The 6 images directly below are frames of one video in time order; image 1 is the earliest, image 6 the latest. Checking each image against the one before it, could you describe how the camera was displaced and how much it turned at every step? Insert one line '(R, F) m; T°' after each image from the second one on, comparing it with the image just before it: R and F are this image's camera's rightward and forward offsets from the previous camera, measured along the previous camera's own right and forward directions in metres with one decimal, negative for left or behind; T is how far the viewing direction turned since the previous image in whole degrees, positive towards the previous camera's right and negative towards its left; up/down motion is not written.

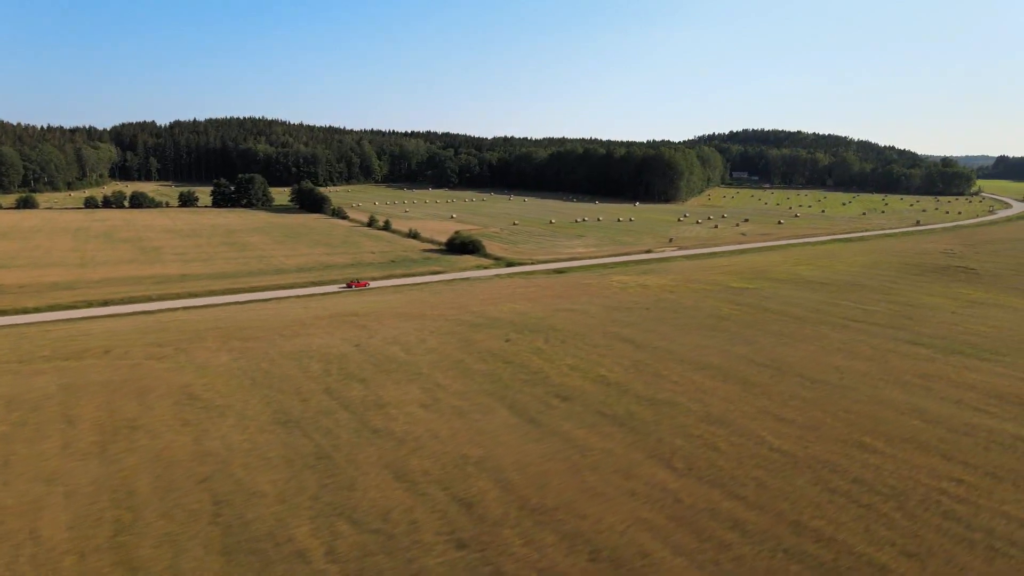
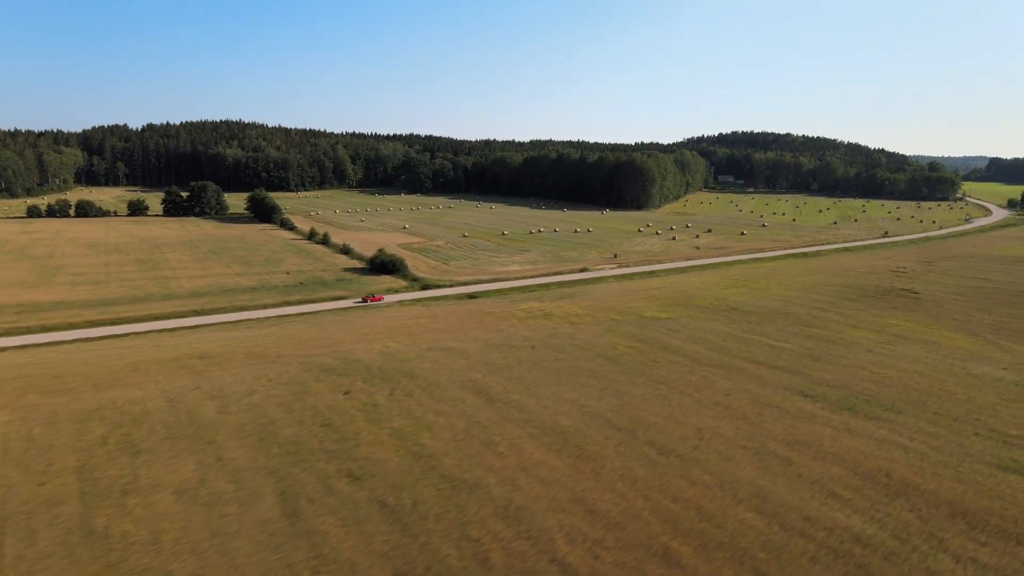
(+4.6, +2.6) m; 0°
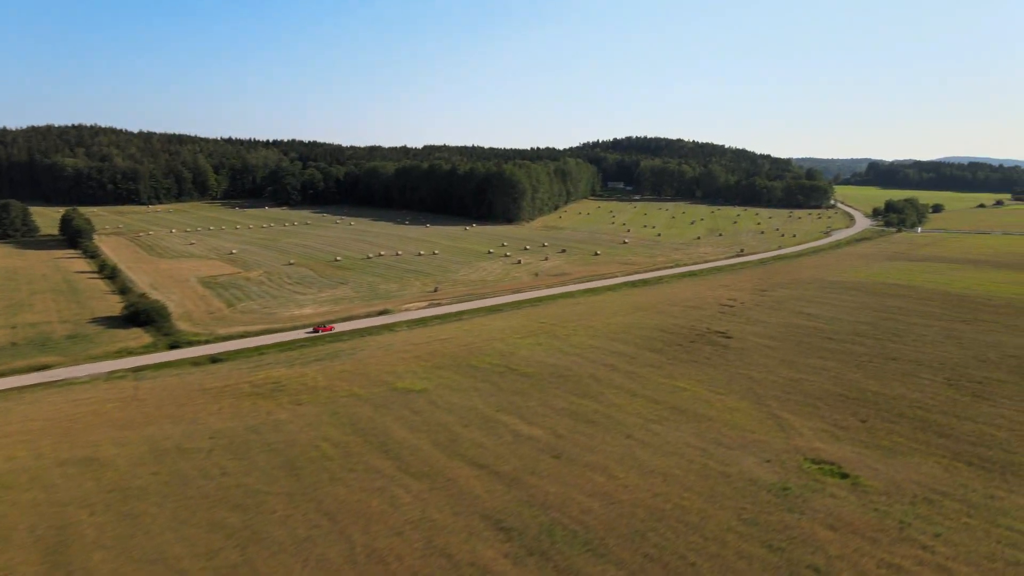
(+7.1, +4.8) m; +7°
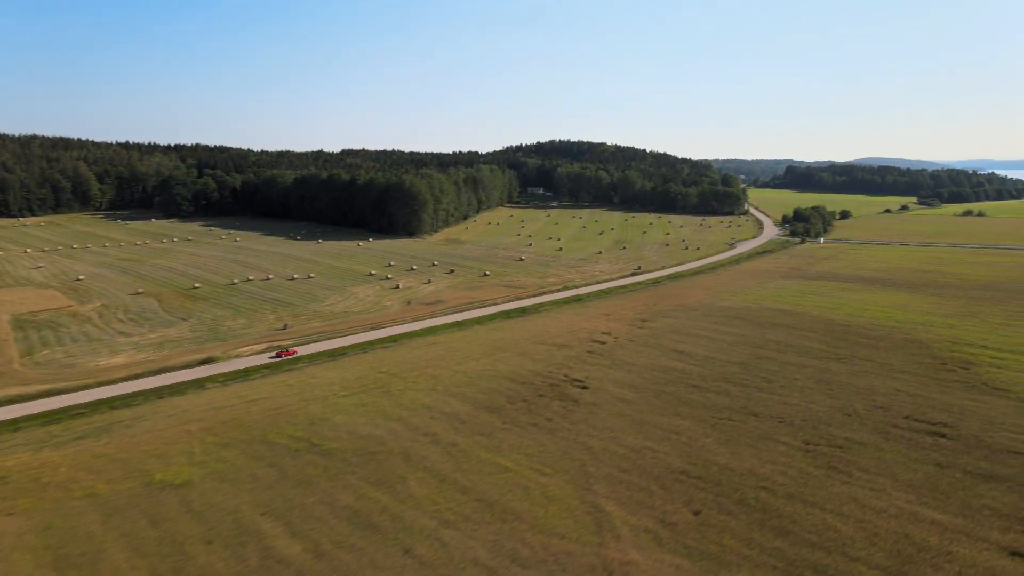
(+4.7, +4.1) m; +5°
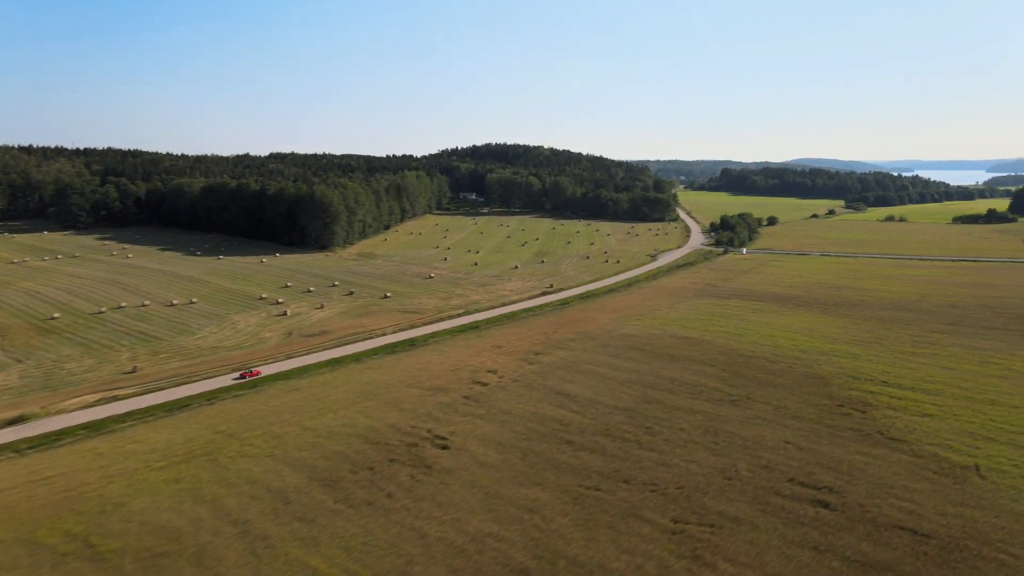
(+3.8, +3.5) m; +4°
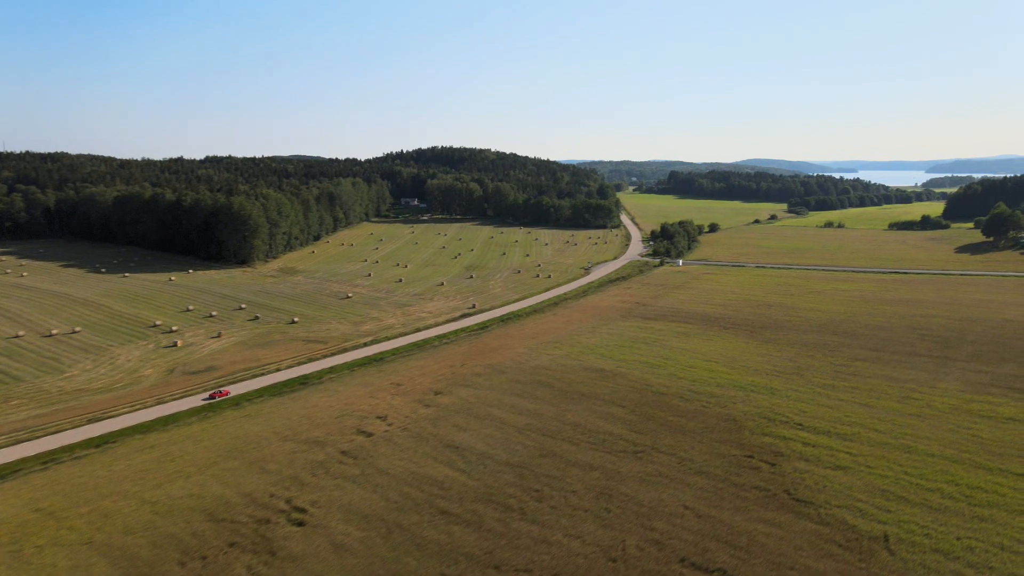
(+3.1, +3.2) m; +3°
